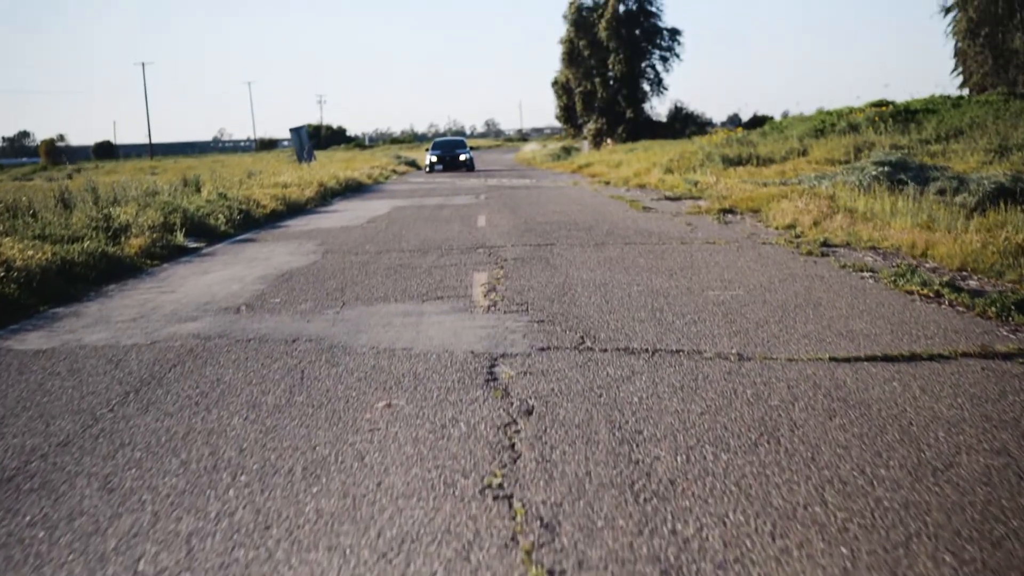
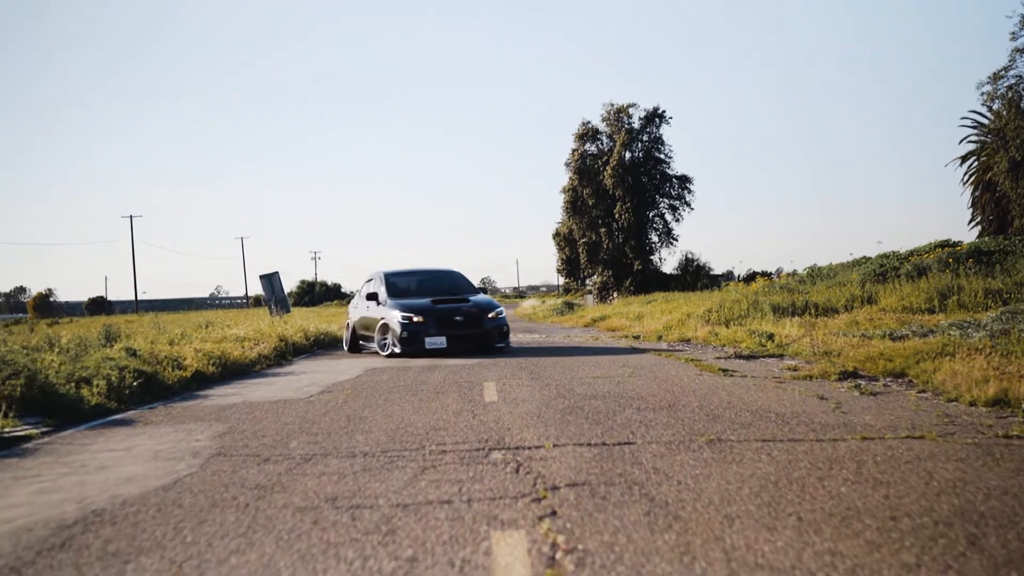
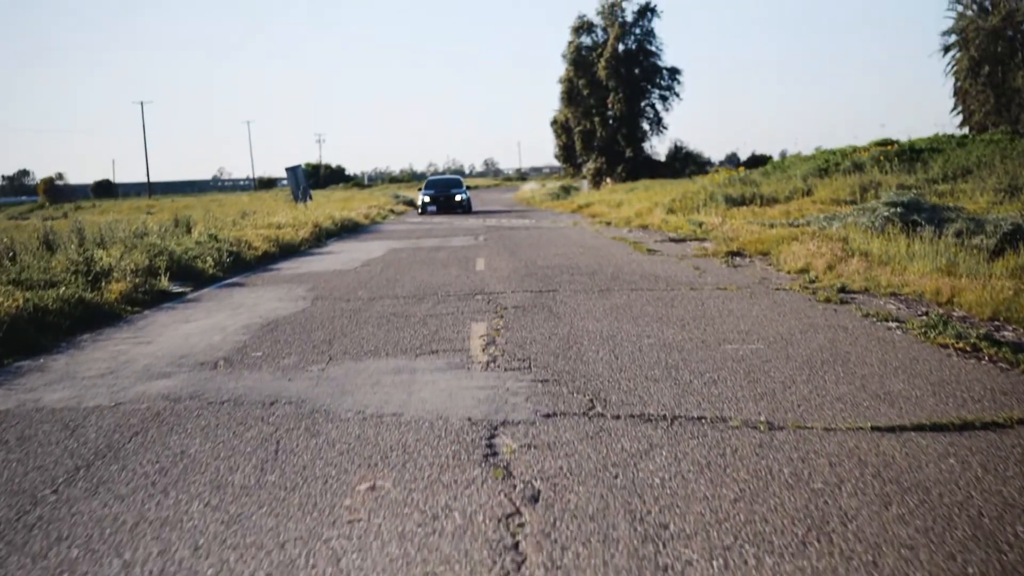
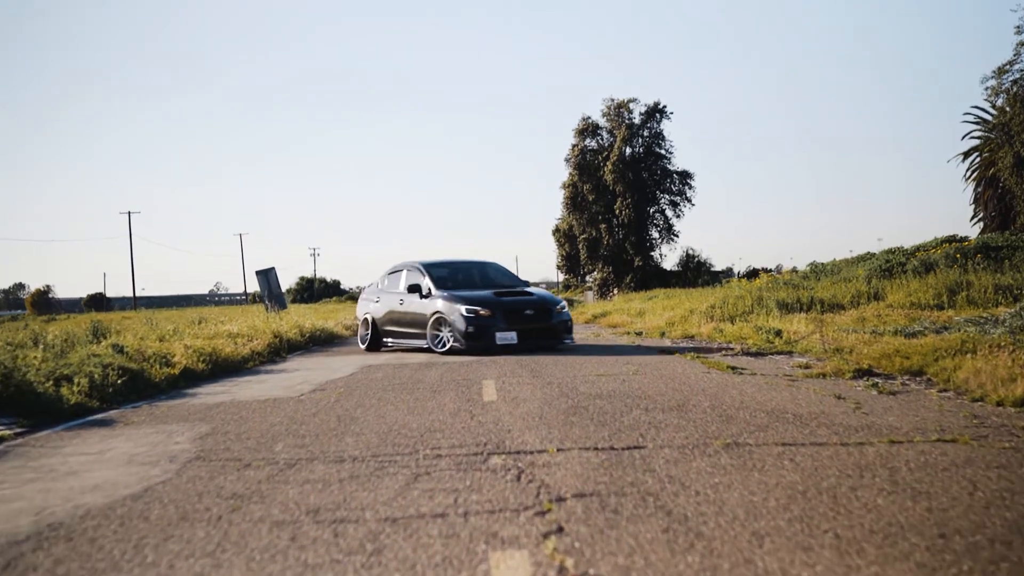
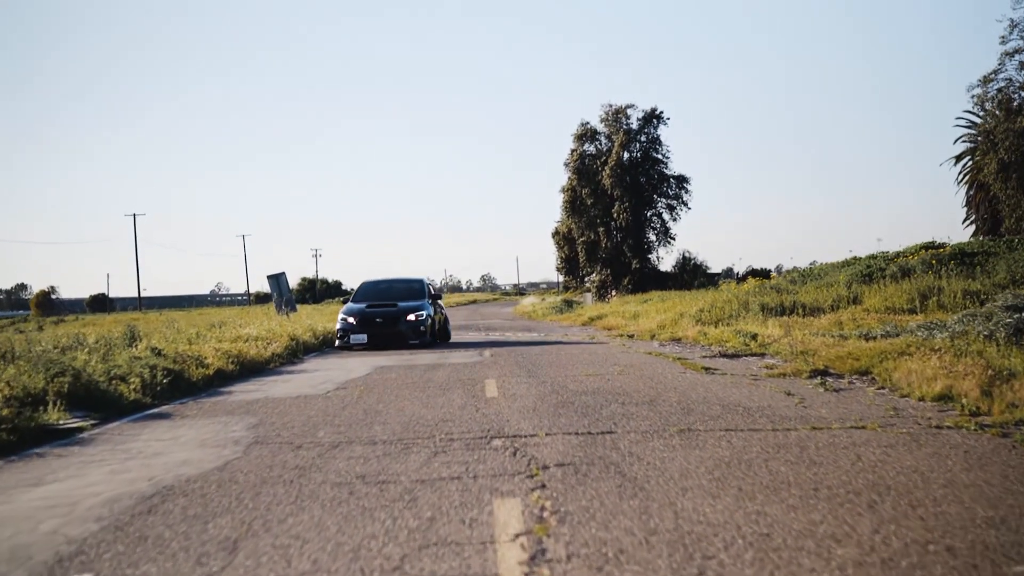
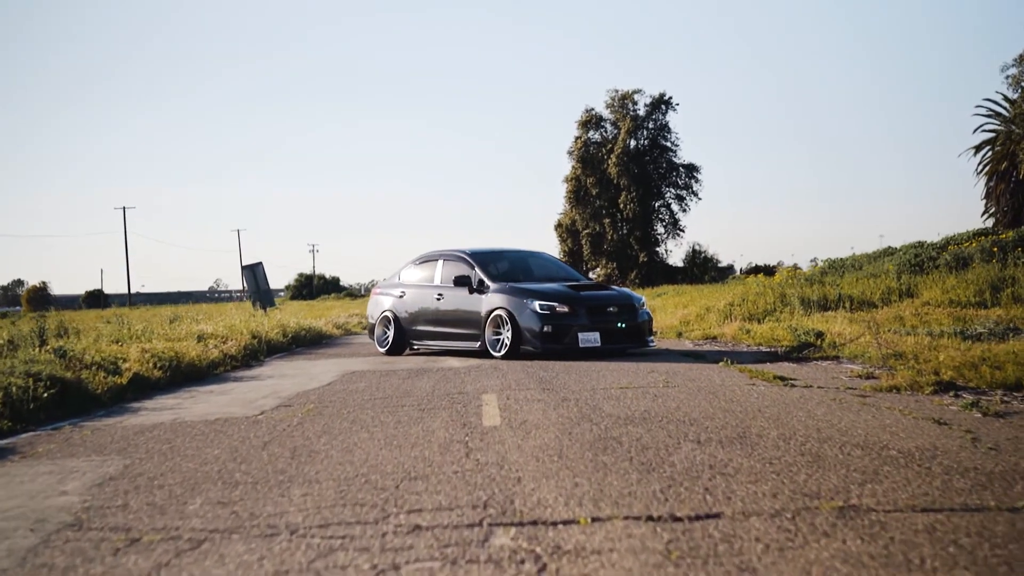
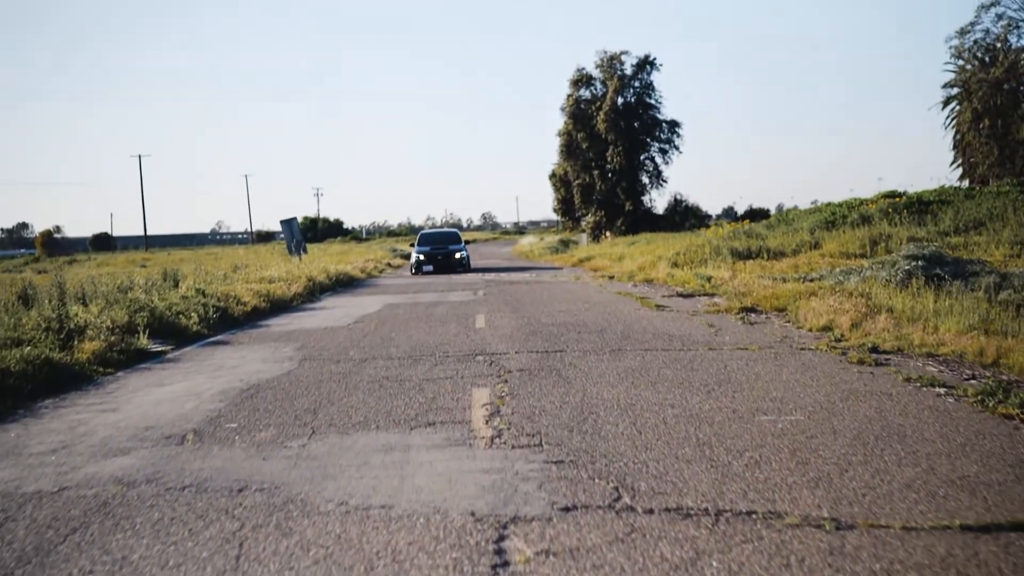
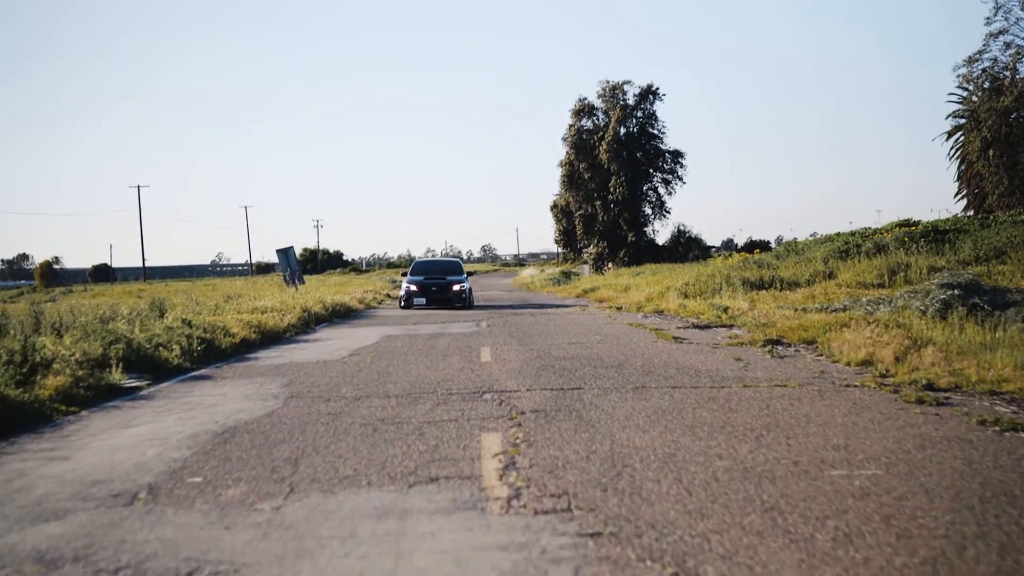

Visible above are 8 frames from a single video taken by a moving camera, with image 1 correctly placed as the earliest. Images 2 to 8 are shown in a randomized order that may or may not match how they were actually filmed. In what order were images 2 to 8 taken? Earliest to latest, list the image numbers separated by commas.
3, 7, 8, 5, 2, 4, 6
